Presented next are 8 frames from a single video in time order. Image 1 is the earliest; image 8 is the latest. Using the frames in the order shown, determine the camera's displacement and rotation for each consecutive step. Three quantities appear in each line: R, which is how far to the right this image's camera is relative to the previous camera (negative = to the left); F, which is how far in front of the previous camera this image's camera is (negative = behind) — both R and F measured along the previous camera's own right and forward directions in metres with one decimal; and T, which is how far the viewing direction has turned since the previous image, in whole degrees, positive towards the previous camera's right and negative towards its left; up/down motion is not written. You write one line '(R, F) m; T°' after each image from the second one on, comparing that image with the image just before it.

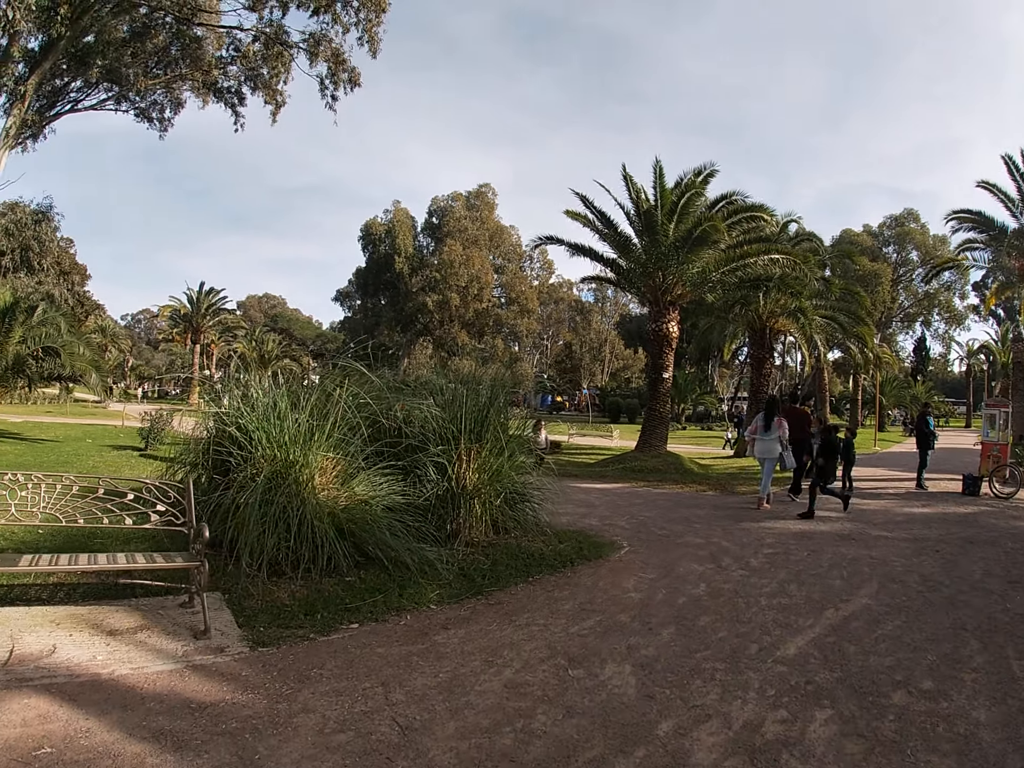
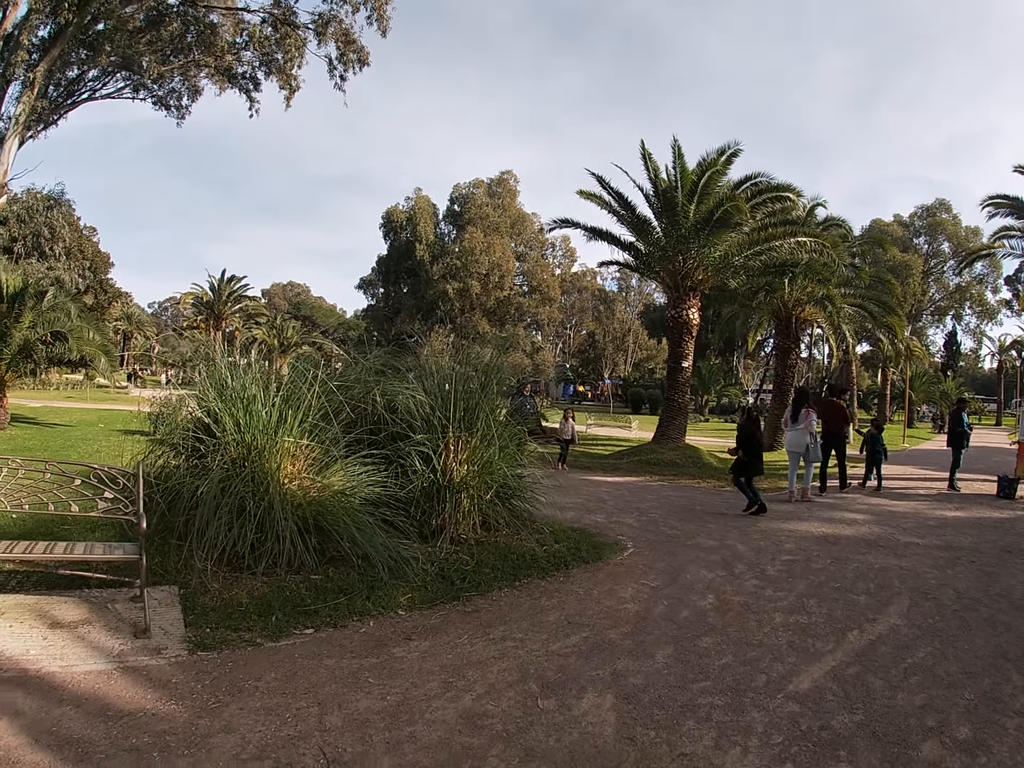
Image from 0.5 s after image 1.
(+0.3, +0.6) m; -2°
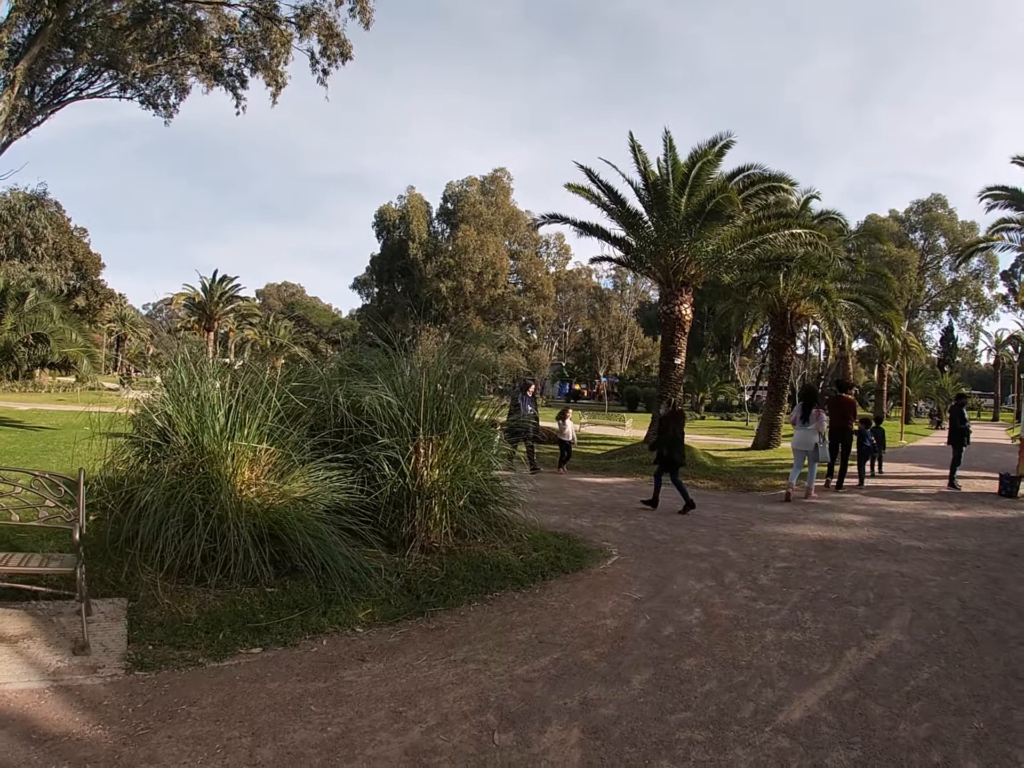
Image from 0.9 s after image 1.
(+0.2, +0.4) m; 0°
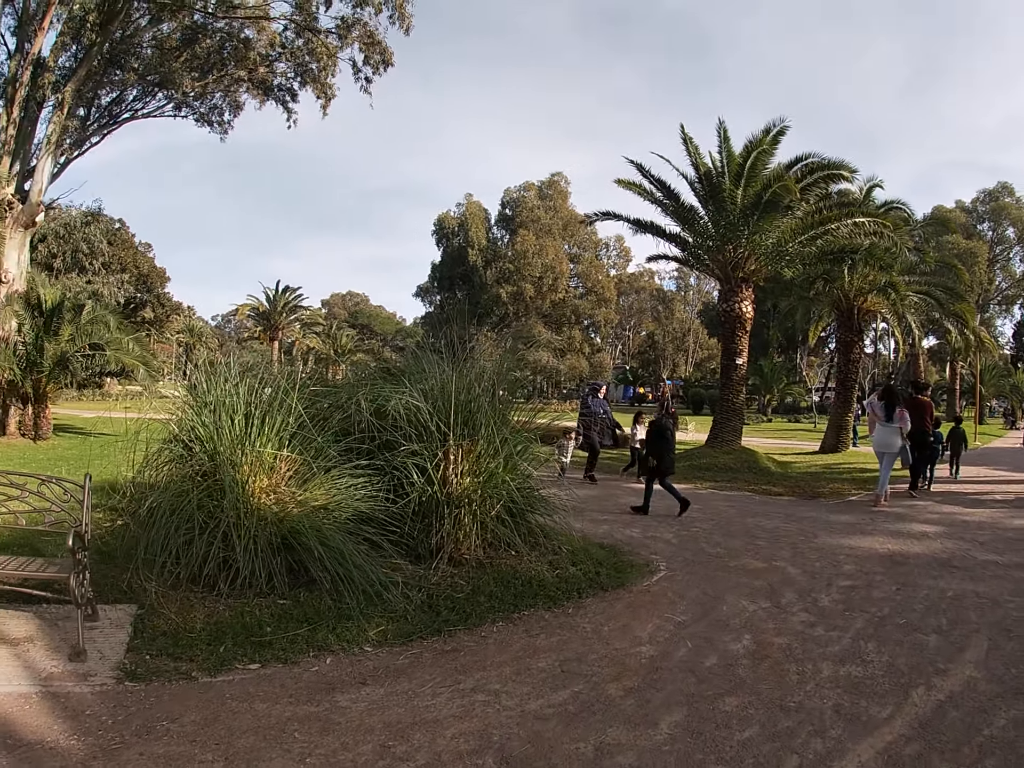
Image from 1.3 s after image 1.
(+0.2, +0.4) m; -5°
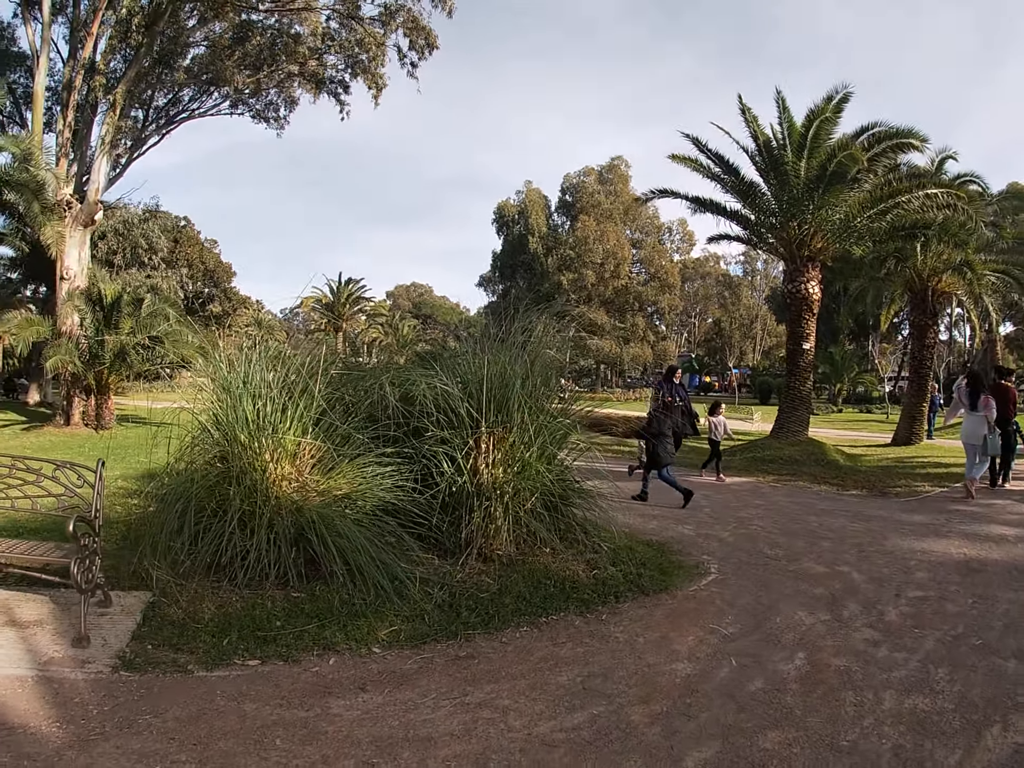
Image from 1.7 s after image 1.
(+0.2, +0.3) m; -5°
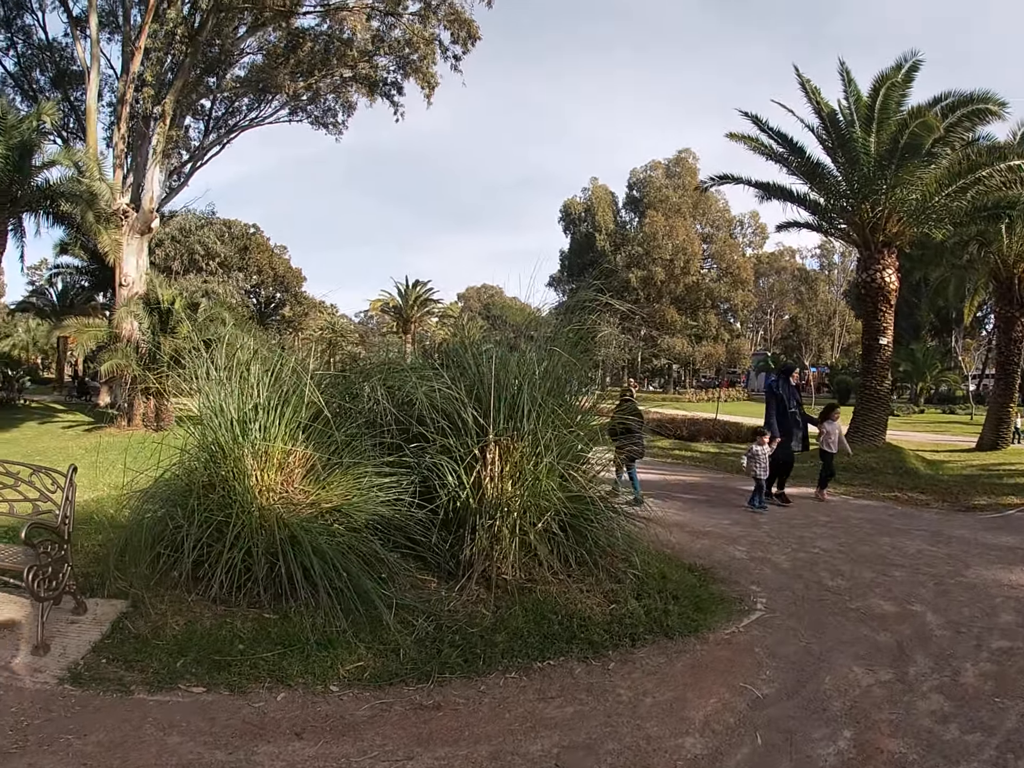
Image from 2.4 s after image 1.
(+0.4, +0.6) m; -6°
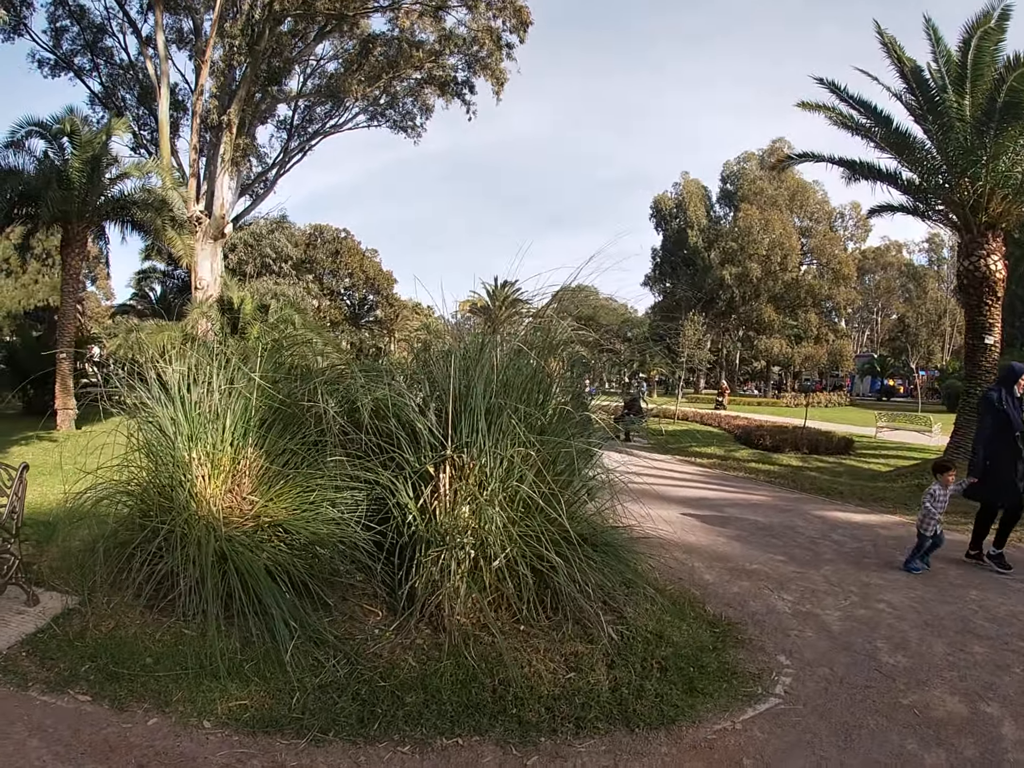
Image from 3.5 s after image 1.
(+0.8, +0.9) m; -8°
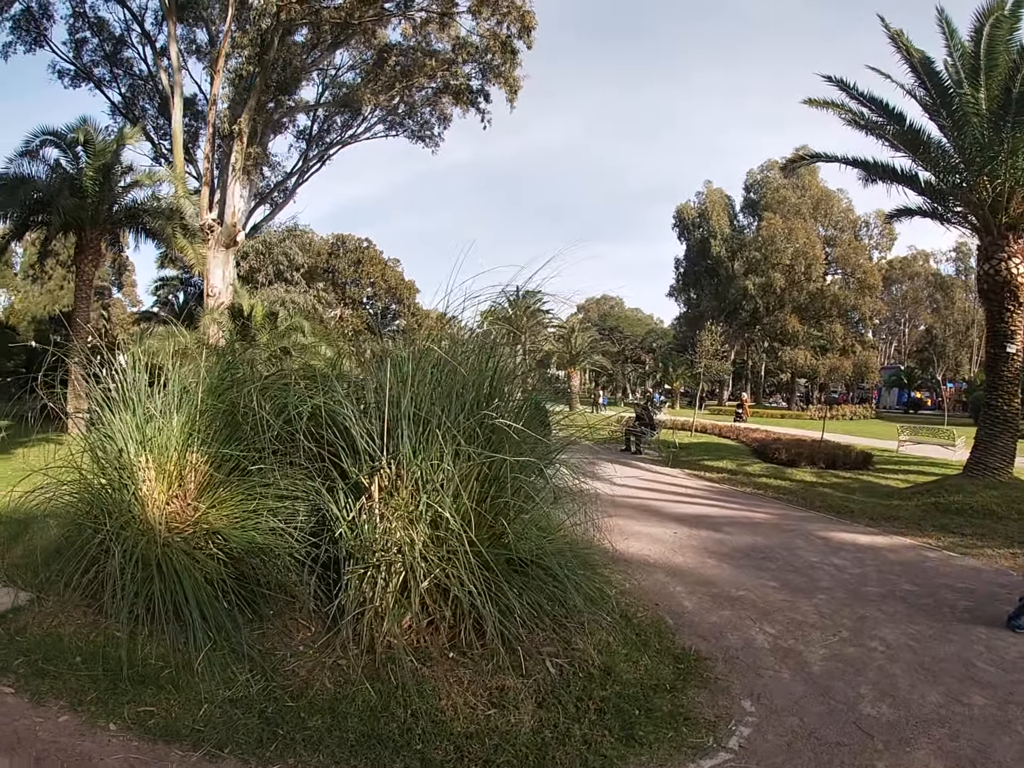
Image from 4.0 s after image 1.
(+0.5, +0.4) m; -2°
